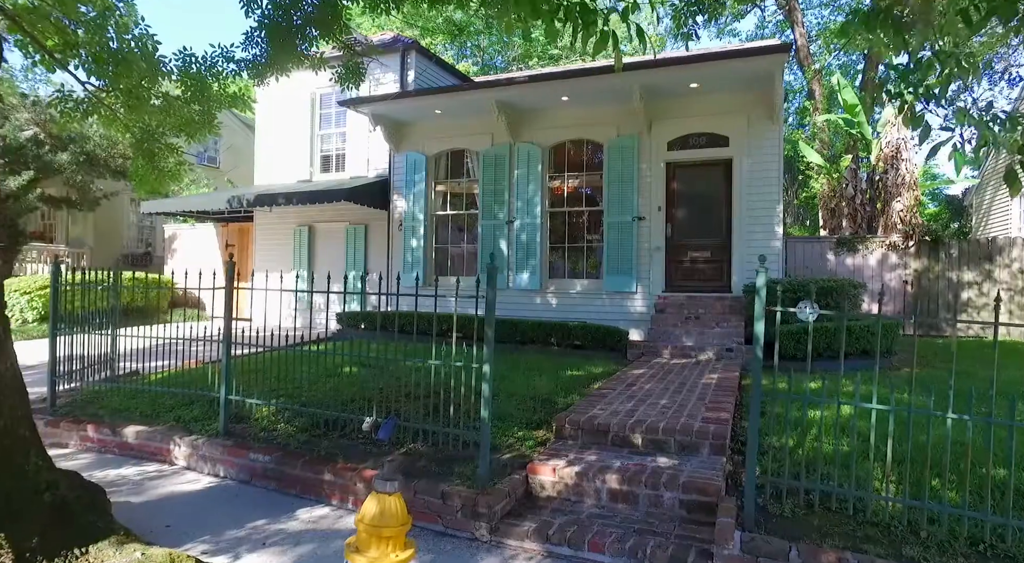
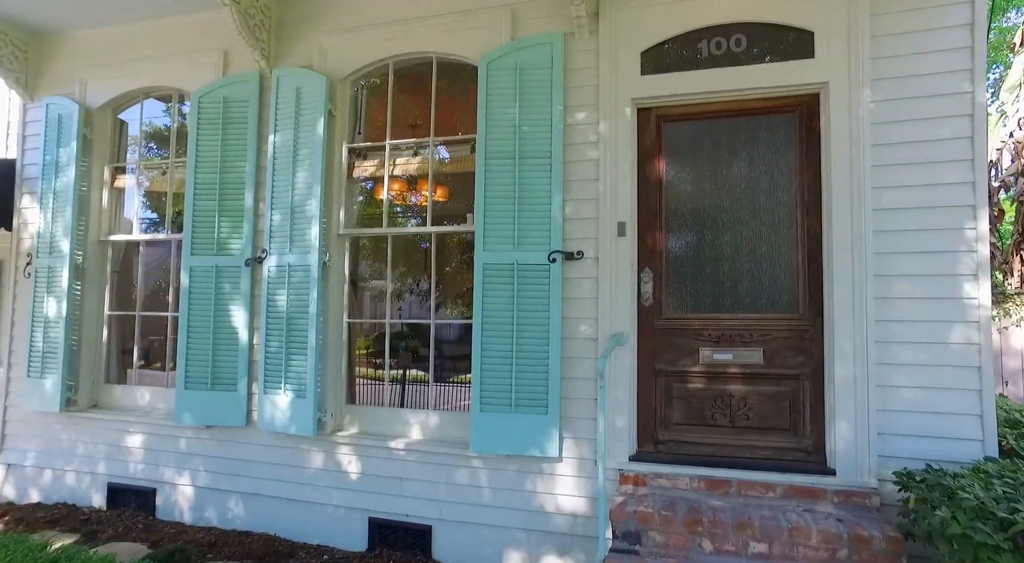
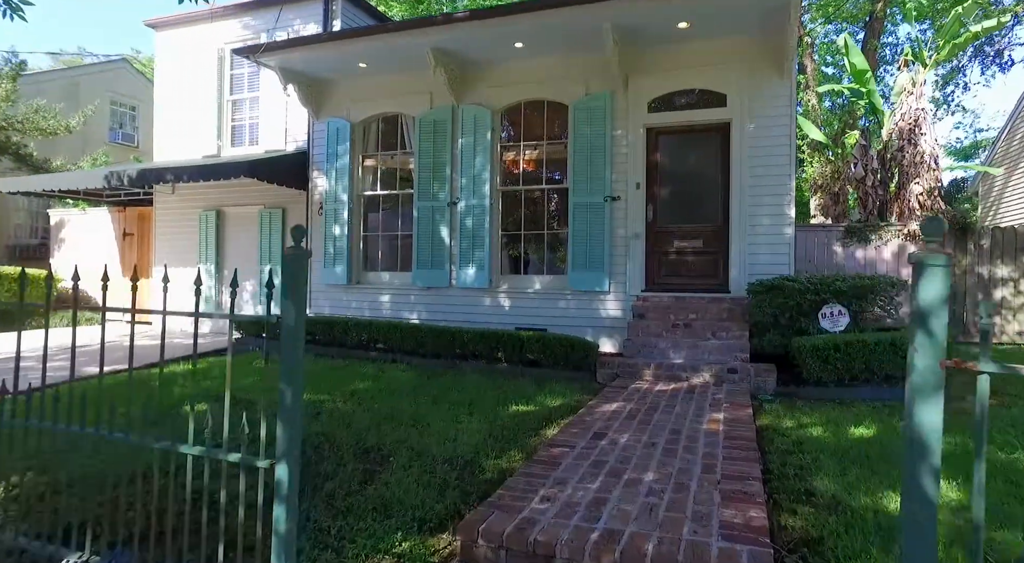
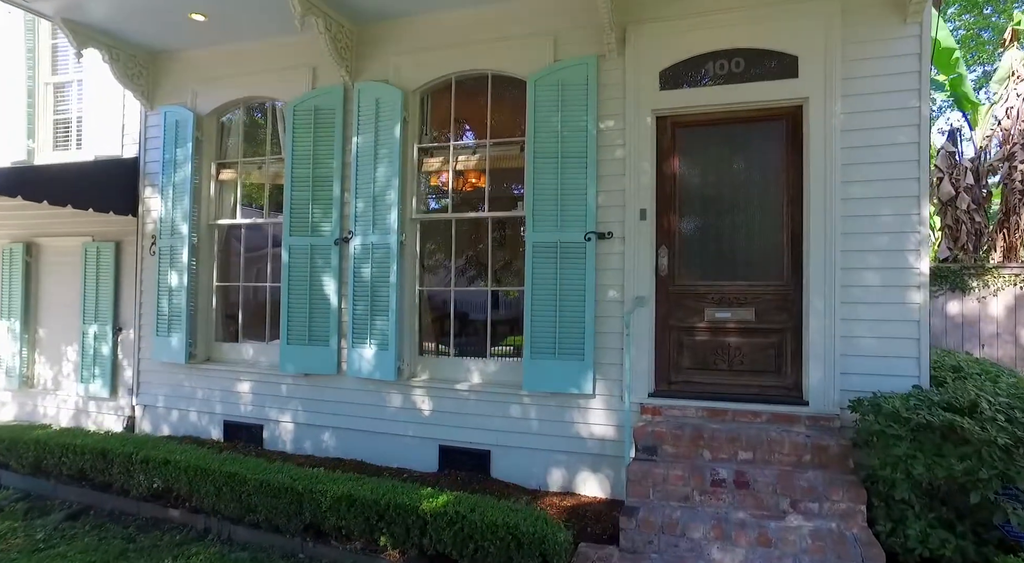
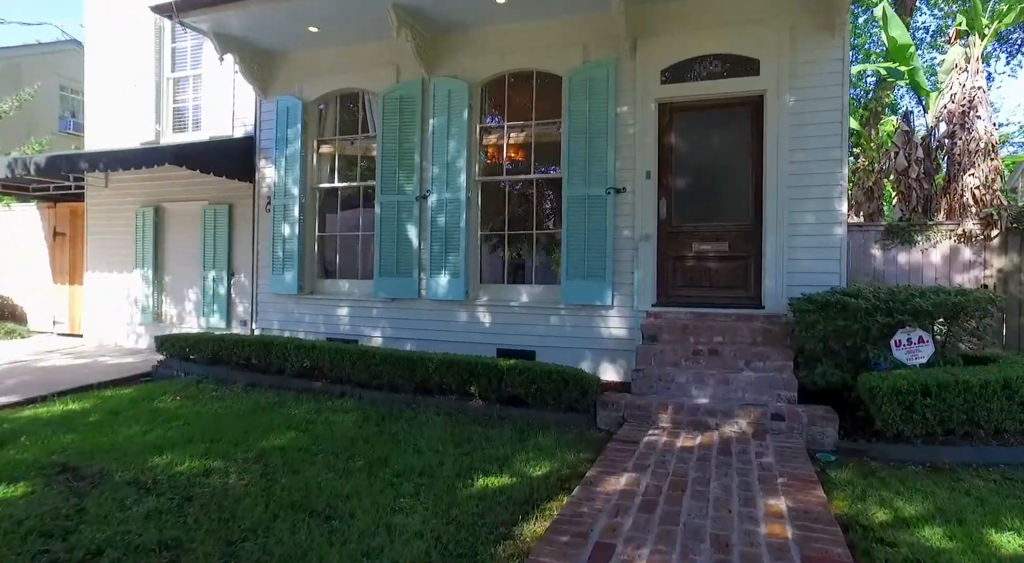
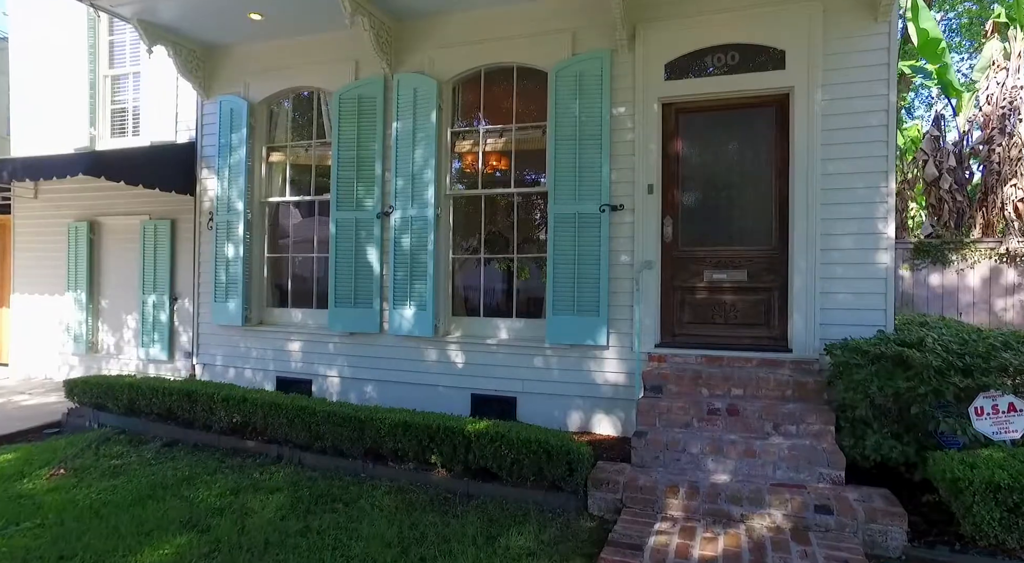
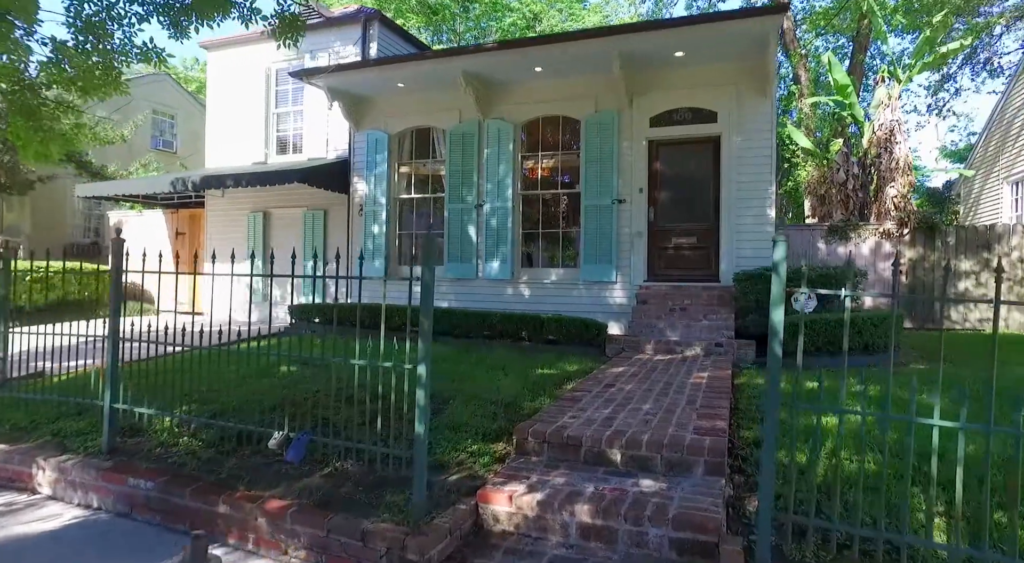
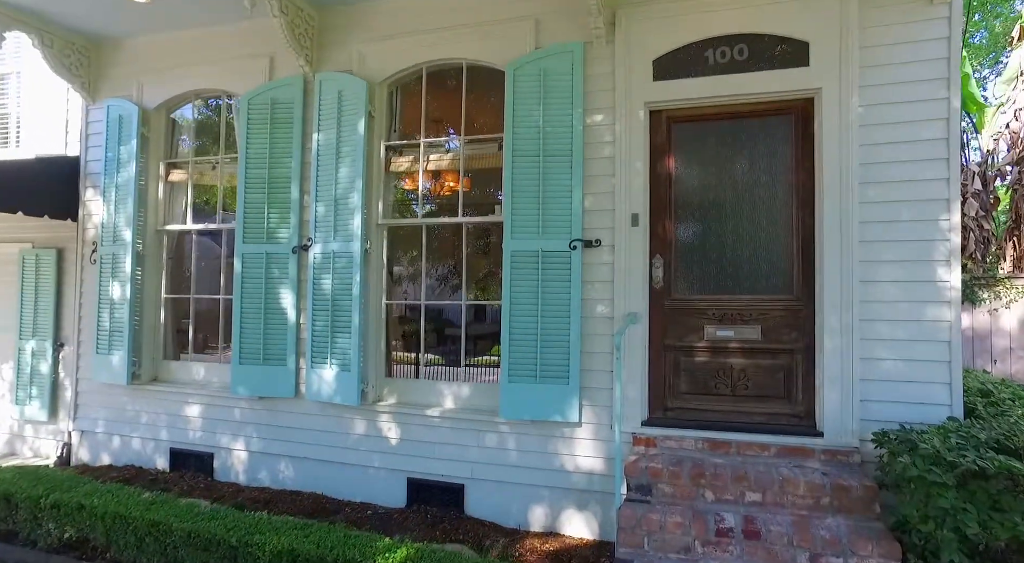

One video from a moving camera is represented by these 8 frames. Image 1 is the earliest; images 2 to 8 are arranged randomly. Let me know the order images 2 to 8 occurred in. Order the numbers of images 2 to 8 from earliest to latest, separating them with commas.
7, 3, 5, 6, 4, 8, 2
